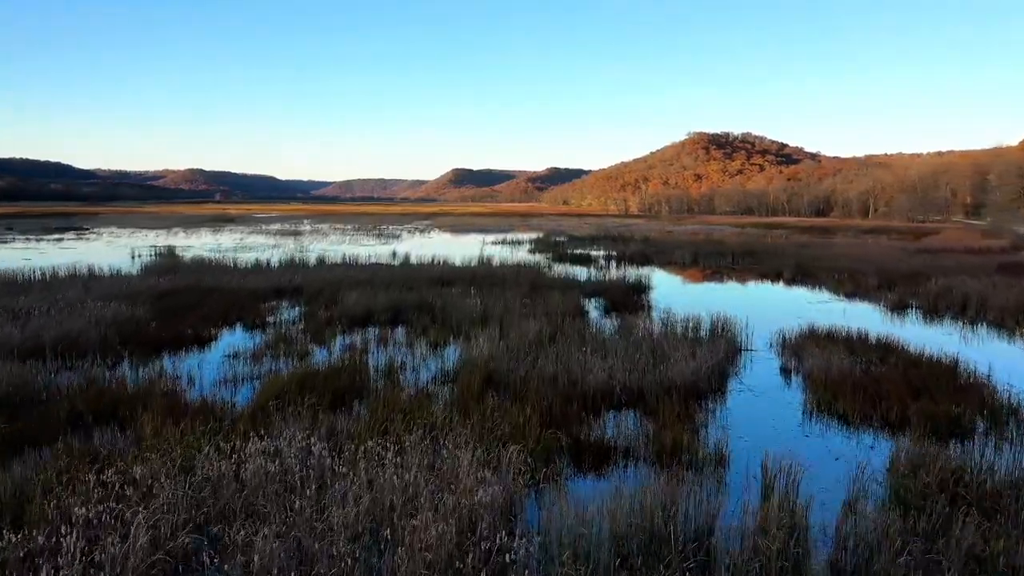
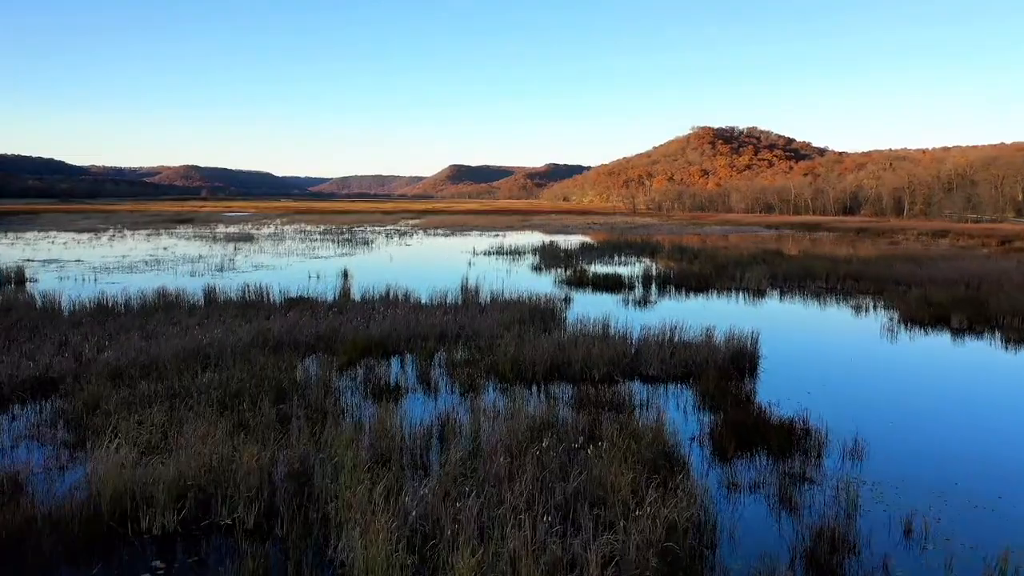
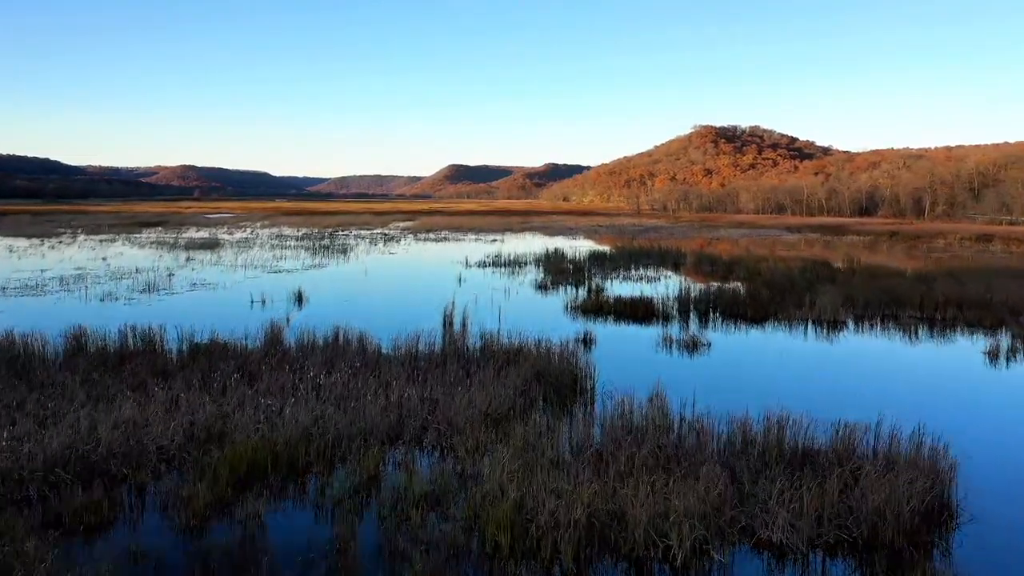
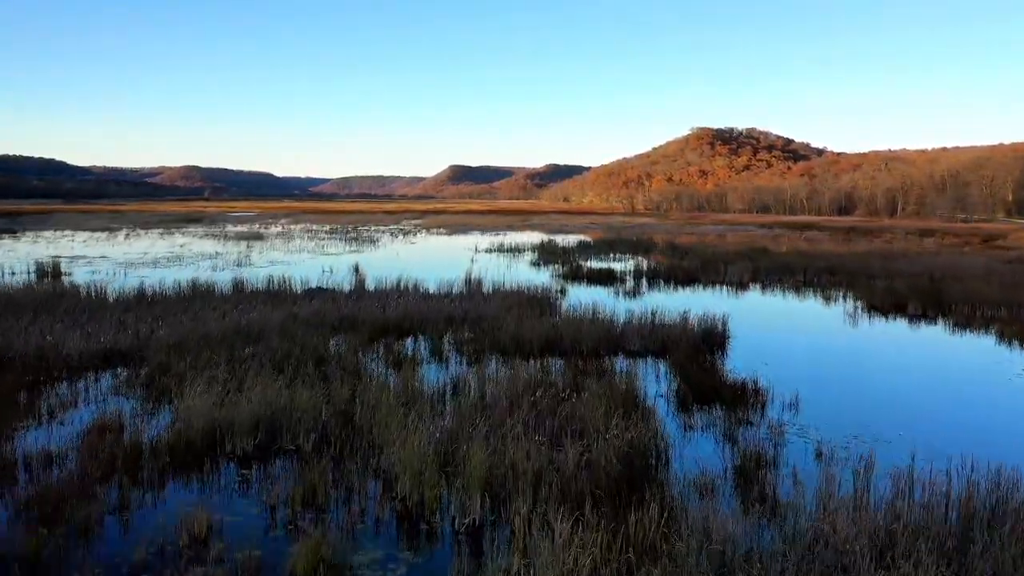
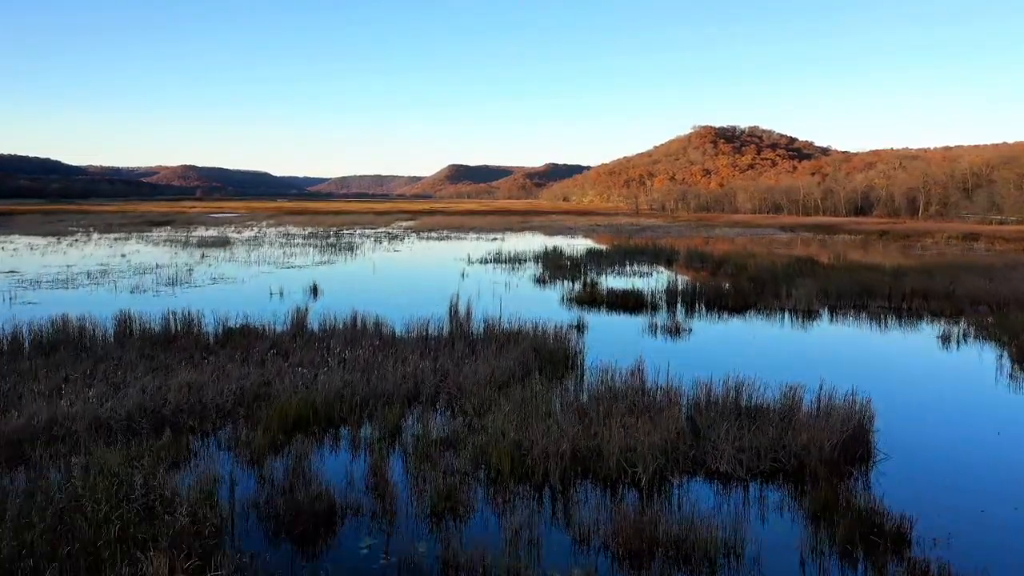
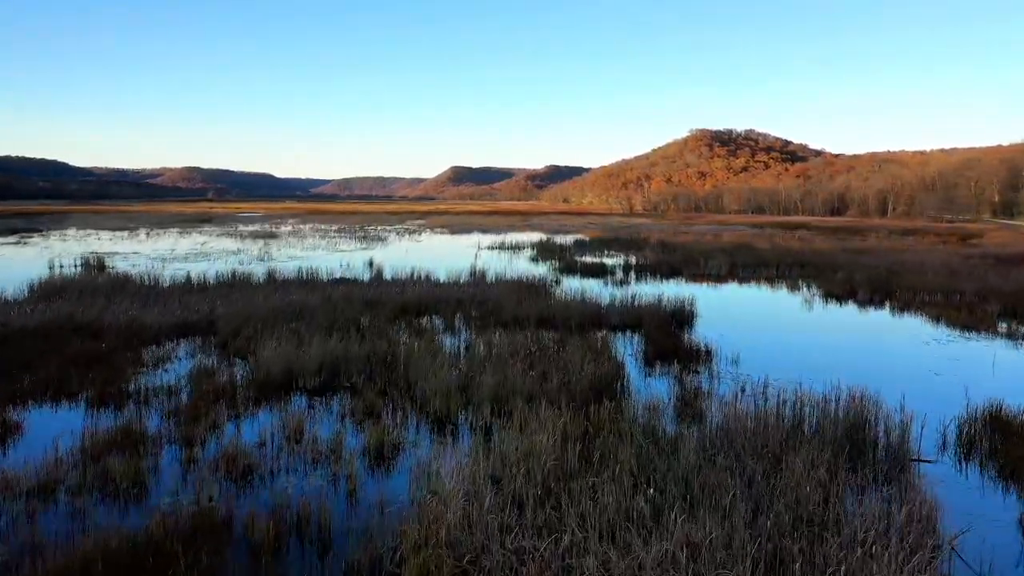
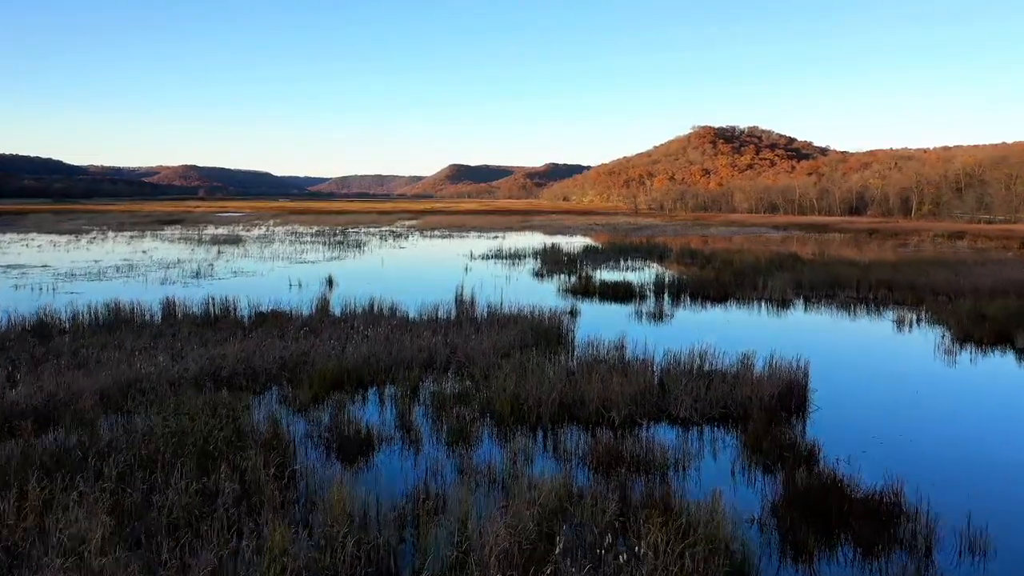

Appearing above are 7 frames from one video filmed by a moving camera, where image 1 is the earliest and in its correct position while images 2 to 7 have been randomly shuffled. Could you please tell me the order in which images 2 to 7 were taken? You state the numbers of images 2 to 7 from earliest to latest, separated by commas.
6, 4, 2, 7, 5, 3
